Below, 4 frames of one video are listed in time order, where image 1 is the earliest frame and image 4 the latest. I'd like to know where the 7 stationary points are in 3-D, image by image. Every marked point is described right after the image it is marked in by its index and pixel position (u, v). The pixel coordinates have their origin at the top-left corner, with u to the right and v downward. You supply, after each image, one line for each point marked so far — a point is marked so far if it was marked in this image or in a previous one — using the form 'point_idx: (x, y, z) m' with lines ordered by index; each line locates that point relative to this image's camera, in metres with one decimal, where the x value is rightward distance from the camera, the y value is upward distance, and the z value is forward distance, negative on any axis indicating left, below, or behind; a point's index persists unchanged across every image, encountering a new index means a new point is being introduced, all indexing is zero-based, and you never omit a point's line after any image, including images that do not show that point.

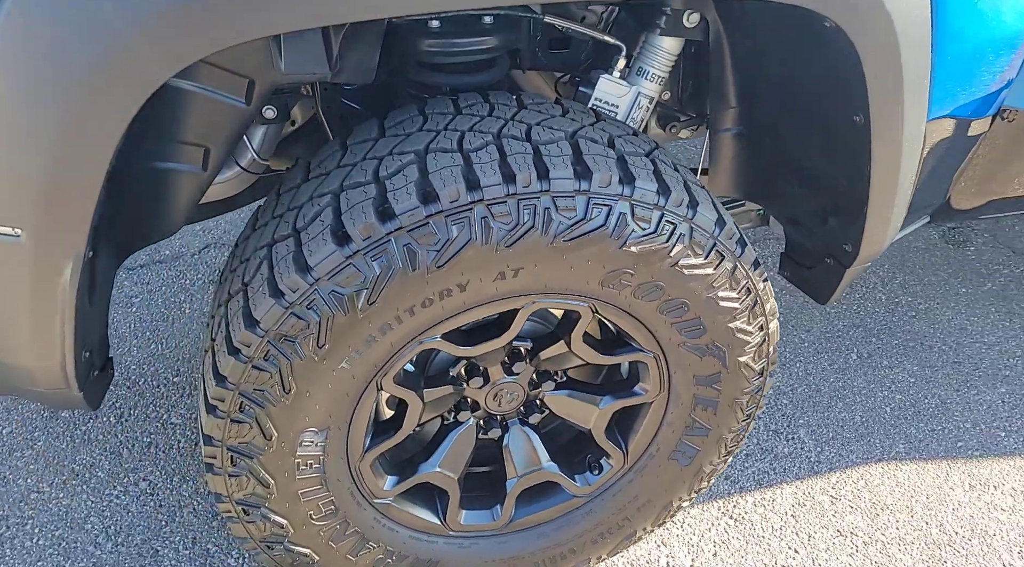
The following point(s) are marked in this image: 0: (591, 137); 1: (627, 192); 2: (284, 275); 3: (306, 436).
0: (+0.1, +0.2, +1.3) m
1: (+0.2, +0.1, +1.3) m
2: (-0.3, 0.0, +1.2) m
3: (-0.3, -0.2, +1.4) m
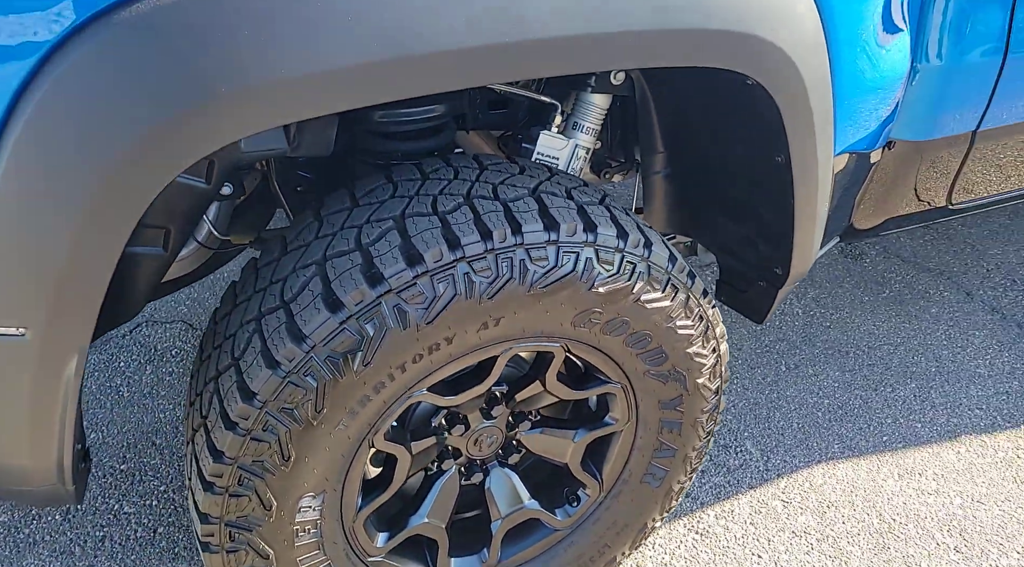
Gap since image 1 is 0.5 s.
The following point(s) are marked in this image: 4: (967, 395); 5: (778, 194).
0: (+0.1, +0.2, +1.4) m
1: (+0.1, +0.1, +1.4) m
2: (-0.3, -0.1, +1.3) m
3: (-0.3, -0.3, +1.4) m
4: (+1.2, -0.3, +2.3) m
5: (+0.5, +0.2, +1.6) m
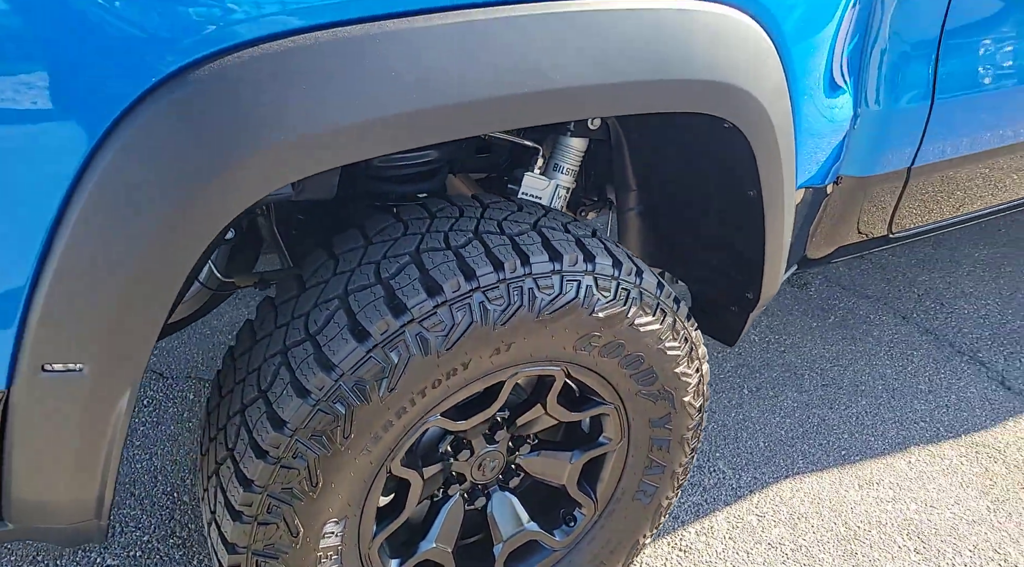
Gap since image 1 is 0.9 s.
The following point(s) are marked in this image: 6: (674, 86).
0: (+0.1, +0.1, +1.6) m
1: (+0.1, 0.0, +1.5) m
2: (-0.3, -0.1, +1.3) m
3: (-0.3, -0.4, +1.4) m
4: (+1.1, -0.4, +2.5) m
5: (+0.5, +0.1, +1.7) m
6: (+0.3, +0.3, +1.4) m
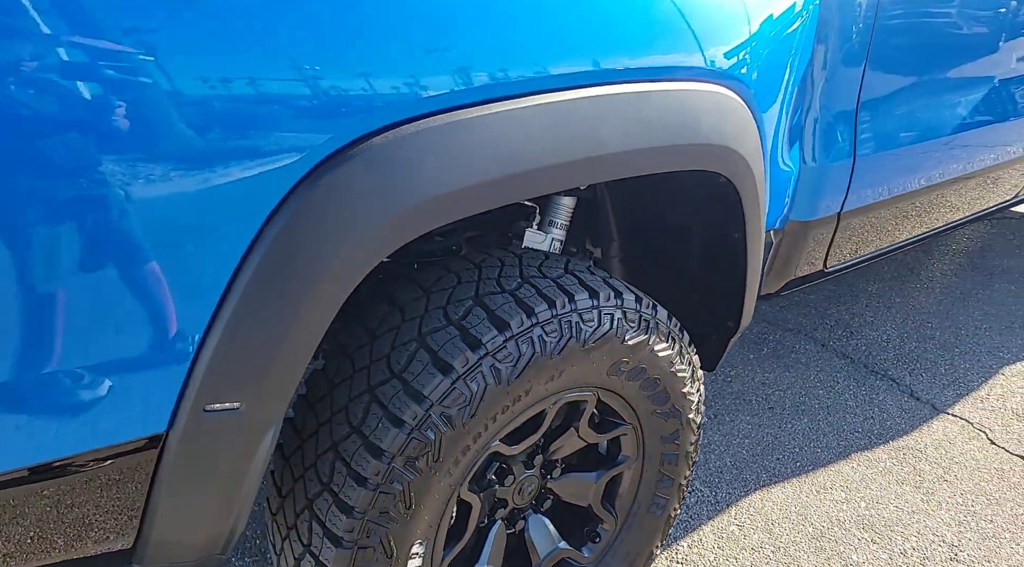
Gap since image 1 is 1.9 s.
0: (+0.1, 0.0, +1.8) m
1: (+0.2, 0.0, +1.8) m
2: (-0.2, -0.2, +1.5) m
3: (-0.2, -0.5, +1.6) m
4: (+1.1, -0.4, +2.8) m
5: (+0.5, 0.0, +2.0) m
6: (+0.3, +0.3, +1.7) m
